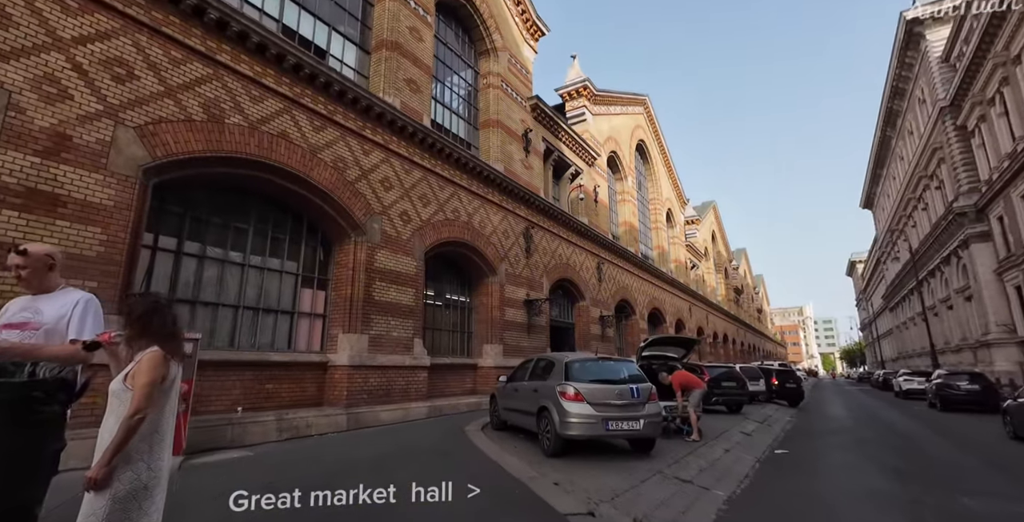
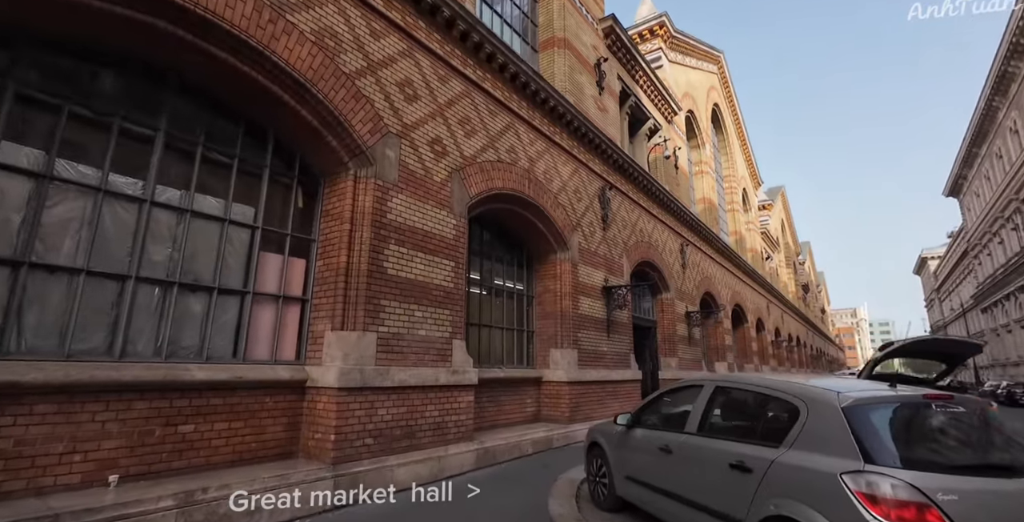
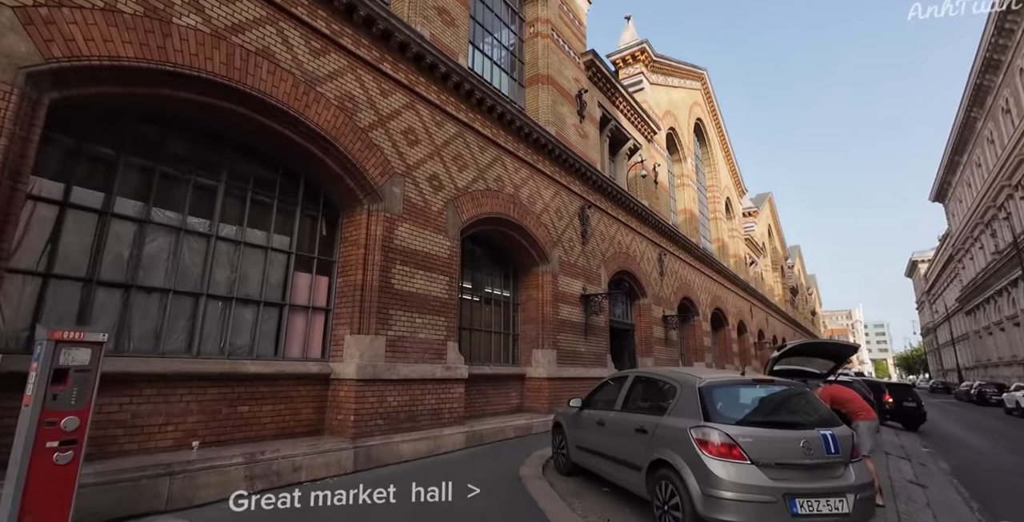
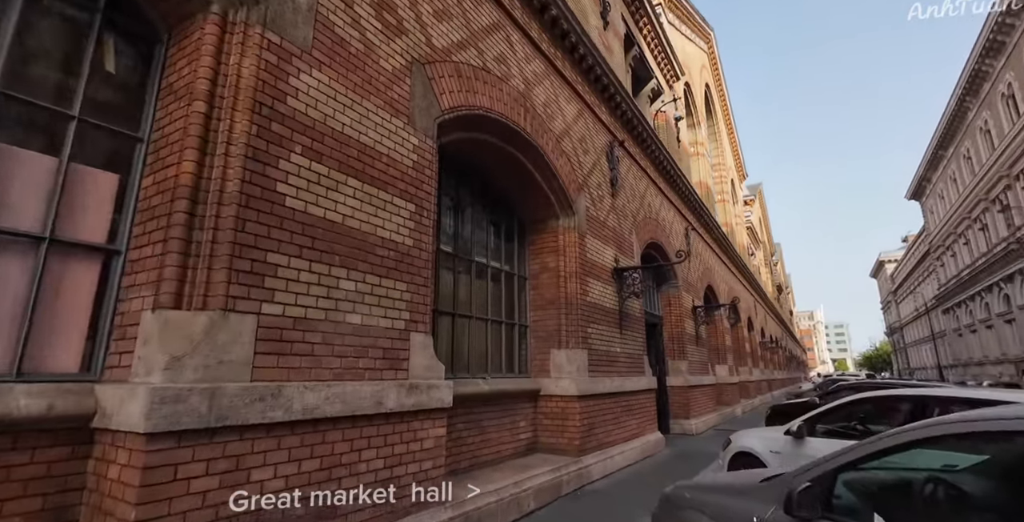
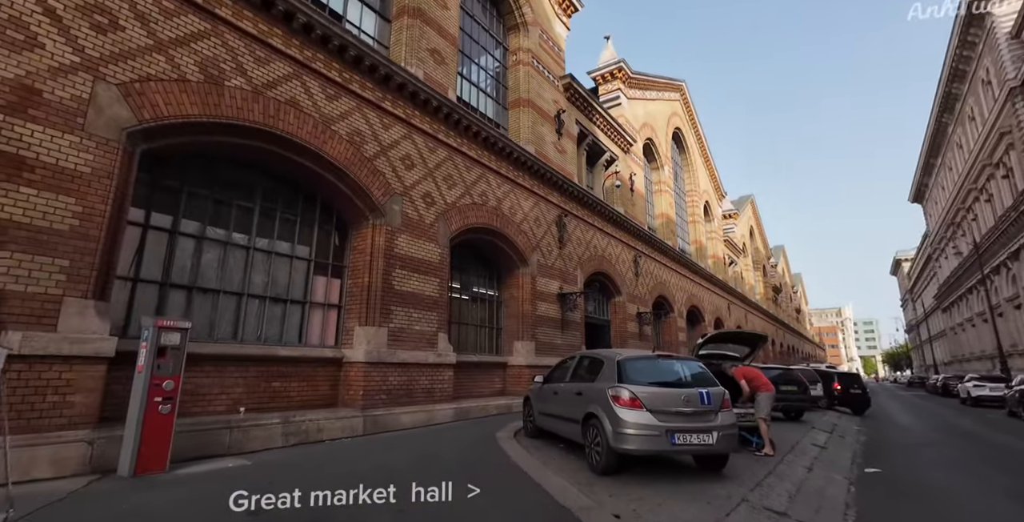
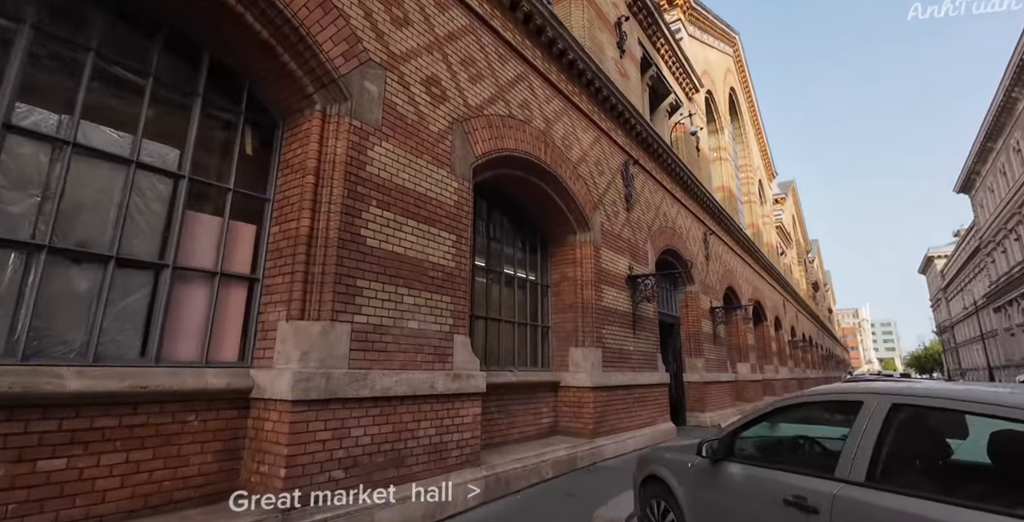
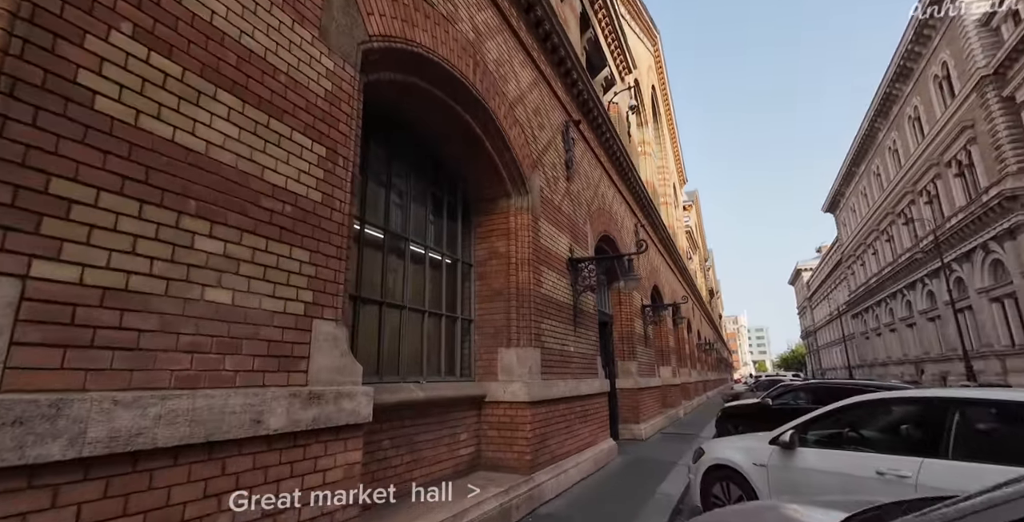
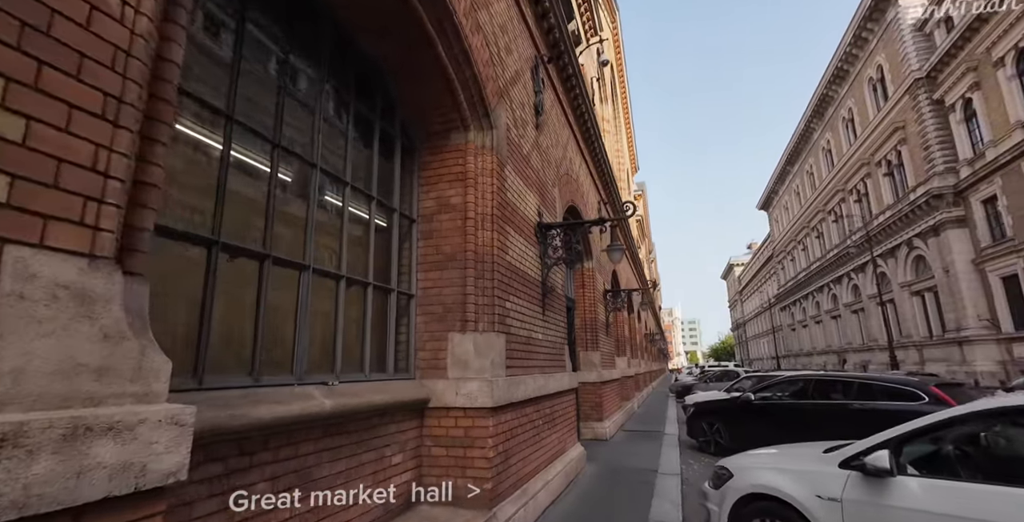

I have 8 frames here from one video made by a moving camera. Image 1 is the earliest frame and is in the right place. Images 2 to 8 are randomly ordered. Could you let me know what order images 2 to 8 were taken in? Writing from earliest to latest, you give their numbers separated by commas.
5, 3, 2, 6, 4, 7, 8
